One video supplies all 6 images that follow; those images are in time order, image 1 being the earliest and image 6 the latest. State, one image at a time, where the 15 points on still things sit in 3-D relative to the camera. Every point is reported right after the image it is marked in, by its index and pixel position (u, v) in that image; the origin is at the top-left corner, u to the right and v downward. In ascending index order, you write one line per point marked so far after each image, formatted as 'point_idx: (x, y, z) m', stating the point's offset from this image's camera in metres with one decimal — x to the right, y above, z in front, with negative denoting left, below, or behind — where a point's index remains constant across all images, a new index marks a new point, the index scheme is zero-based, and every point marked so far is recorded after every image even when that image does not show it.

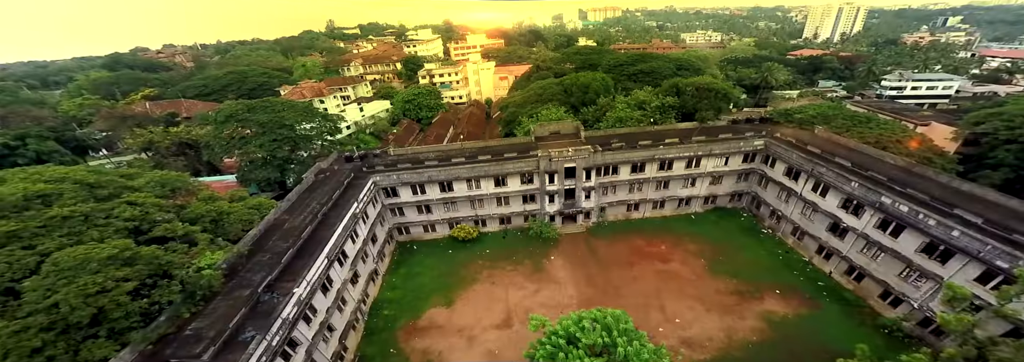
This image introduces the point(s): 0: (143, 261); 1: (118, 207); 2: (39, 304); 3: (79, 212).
0: (-16.4, -3.5, +14.6) m
1: (-19.5, -1.2, +16.3) m
2: (-17.6, -4.7, +12.2) m
3: (-20.1, -1.4, +15.4) m
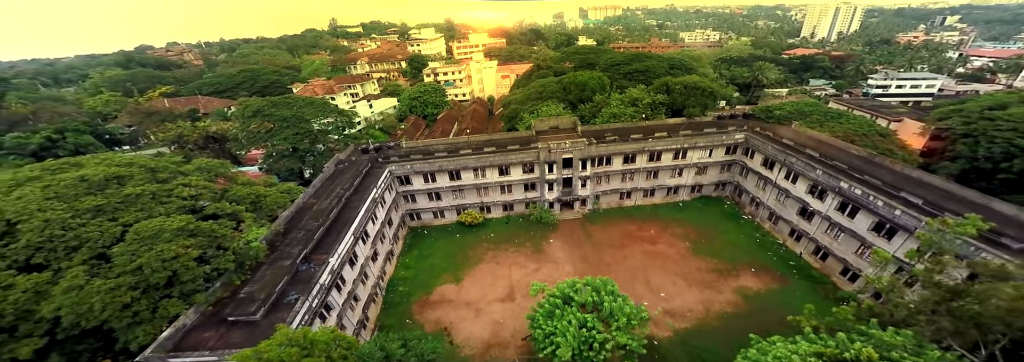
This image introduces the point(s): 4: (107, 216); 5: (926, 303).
0: (-16.2, -2.7, +17.1) m
1: (-19.3, -0.4, +18.8) m
2: (-17.4, -3.8, +14.8) m
3: (-19.9, -0.6, +17.9) m
4: (-20.0, -1.7, +16.2) m
5: (+14.7, -4.4, +11.6) m
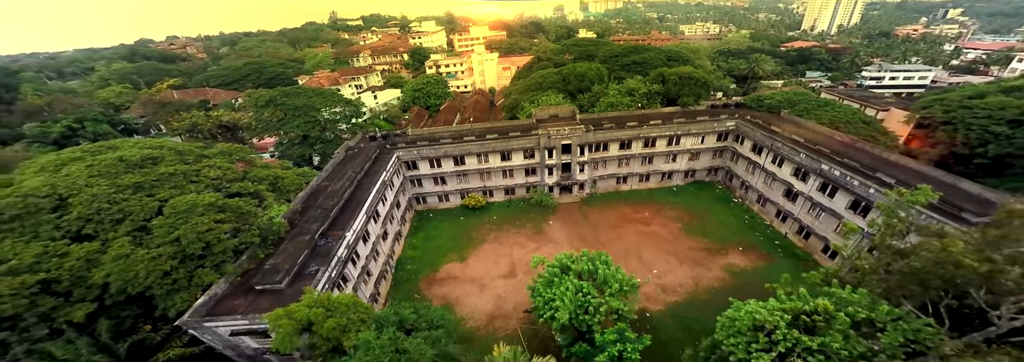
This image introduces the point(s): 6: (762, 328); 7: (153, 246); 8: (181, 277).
0: (-16.1, -1.6, +18.6) m
1: (-19.2, +0.7, +20.3) m
2: (-17.3, -2.8, +16.3) m
3: (-19.8, +0.6, +19.4) m
4: (-19.8, -0.6, +17.7) m
5: (+14.9, -3.4, +13.1) m
6: (+10.2, -6.0, +13.2) m
7: (-17.6, -3.1, +16.0) m
8: (-16.3, -4.7, +15.9) m
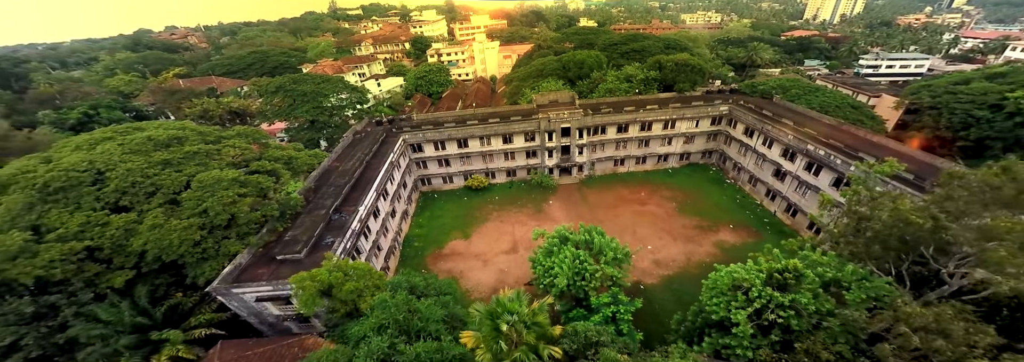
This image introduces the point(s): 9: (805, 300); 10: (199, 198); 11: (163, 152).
0: (-16.0, -0.2, +19.9) m
1: (-19.1, +2.1, +21.6) m
2: (-17.2, -1.5, +17.7) m
3: (-19.7, +2.0, +20.6) m
4: (-19.7, +0.8, +19.0) m
5: (+15.0, -2.1, +14.4) m
6: (+10.3, -4.8, +14.6) m
7: (-17.5, -1.8, +17.3) m
8: (-16.1, -3.4, +17.3) m
9: (+11.5, -4.6, +12.7) m
10: (-17.4, -0.9, +18.1) m
11: (-21.2, +1.8, +19.7) m
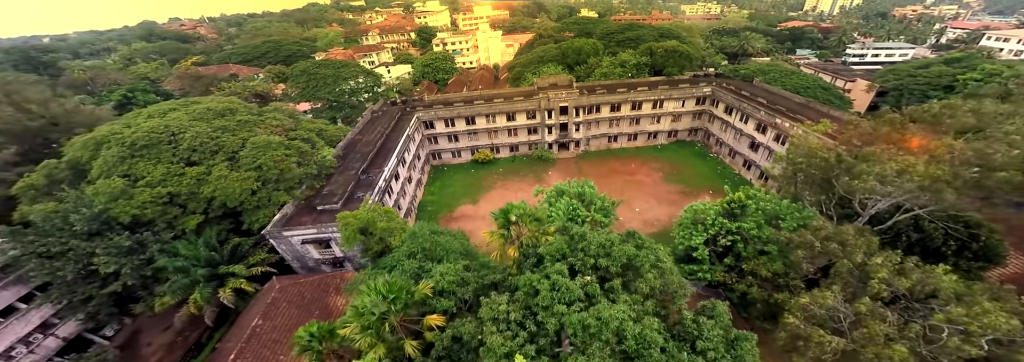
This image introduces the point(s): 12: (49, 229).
0: (-15.7, +2.3, +23.3) m
1: (-18.8, +4.7, +24.9) m
2: (-16.9, +1.0, +21.0) m
3: (-19.4, +4.5, +24.0) m
4: (-19.5, +3.3, +22.3) m
5: (+15.2, +0.2, +17.7) m
6: (+10.5, -2.4, +18.0) m
7: (-17.3, +0.6, +20.7) m
8: (-15.9, -0.9, +20.7) m
9: (+11.7, -2.3, +16.1) m
10: (-17.1, +1.6, +21.4) m
11: (-20.9, +4.3, +23.1) m
12: (-24.1, -2.4, +17.0) m
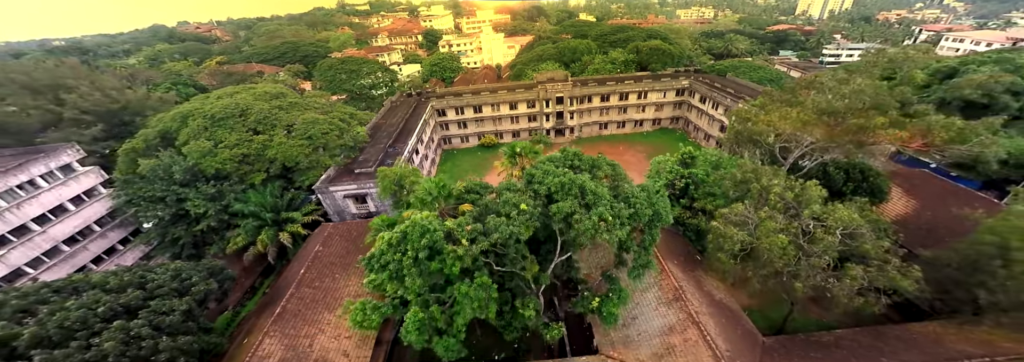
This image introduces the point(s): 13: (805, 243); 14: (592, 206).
0: (-15.5, +4.8, +28.1) m
1: (-18.6, +7.2, +29.7) m
2: (-16.7, +3.6, +25.8) m
3: (-19.2, +7.0, +28.8) m
4: (-19.2, +5.8, +27.2) m
5: (+15.5, +2.8, +22.5) m
6: (+10.7, +0.2, +22.7) m
7: (-17.0, +3.2, +25.5) m
8: (-15.7, +1.7, +25.5) m
9: (+12.0, +0.3, +20.9) m
10: (-16.9, +4.1, +26.2) m
11: (-20.7, +6.9, +27.9) m
12: (-23.9, +0.2, +21.7) m
13: (+13.5, -2.8, +15.1) m
14: (+2.8, -1.0, +11.5) m
